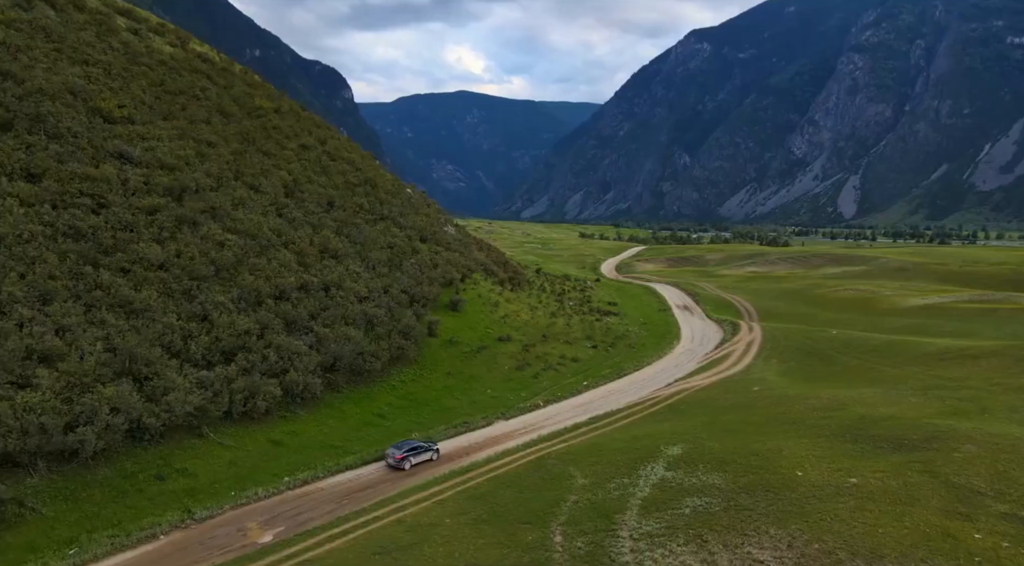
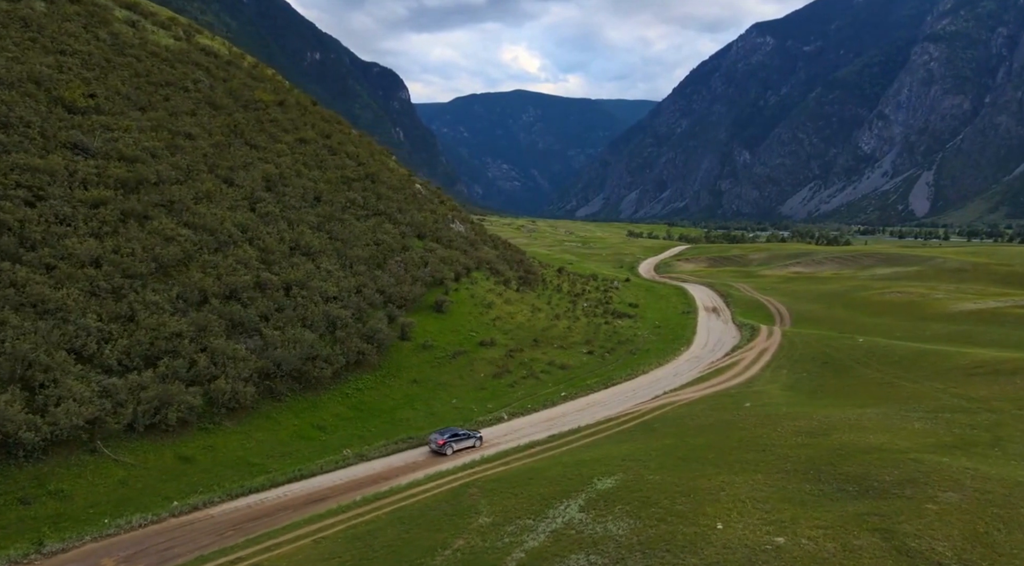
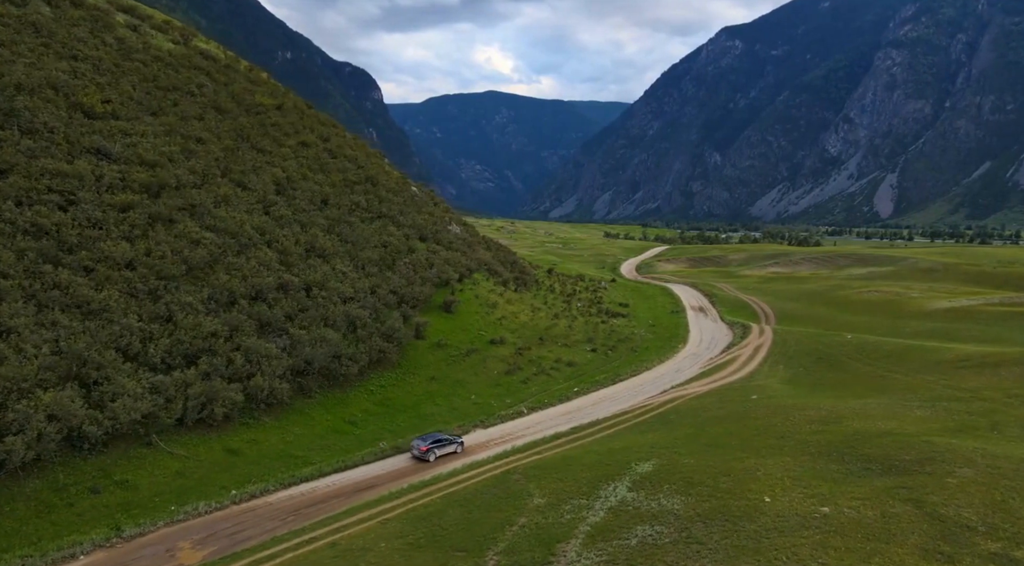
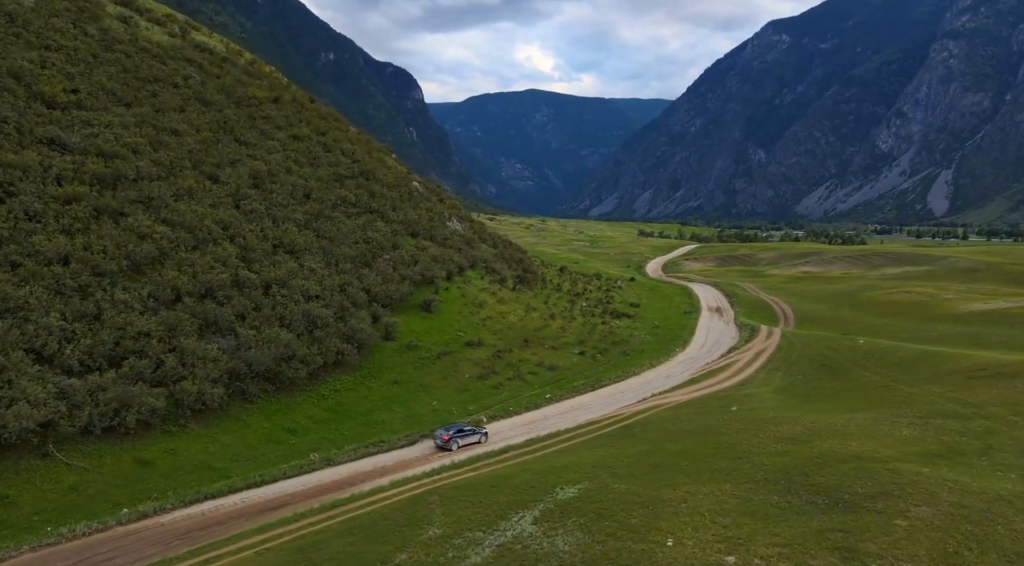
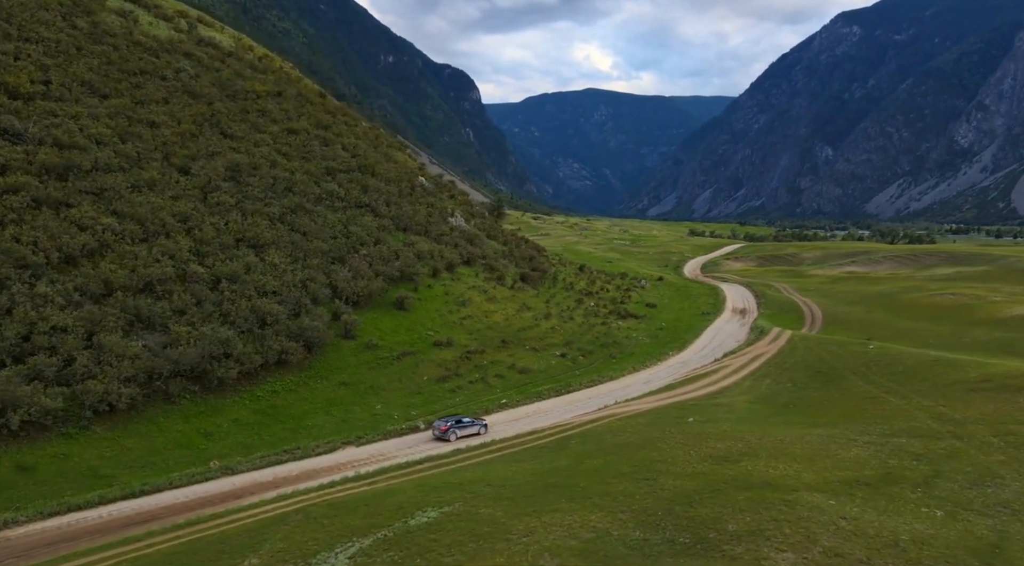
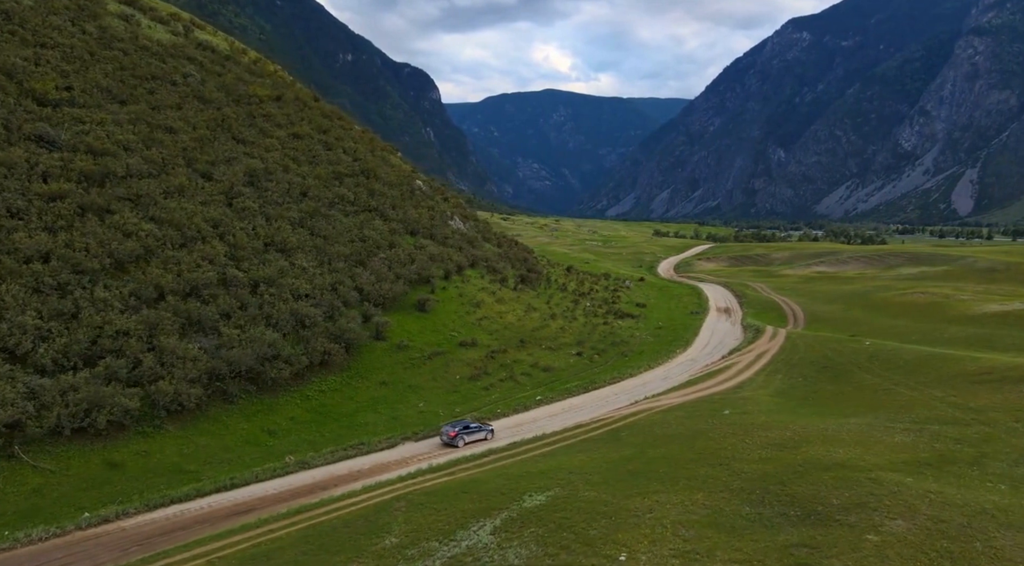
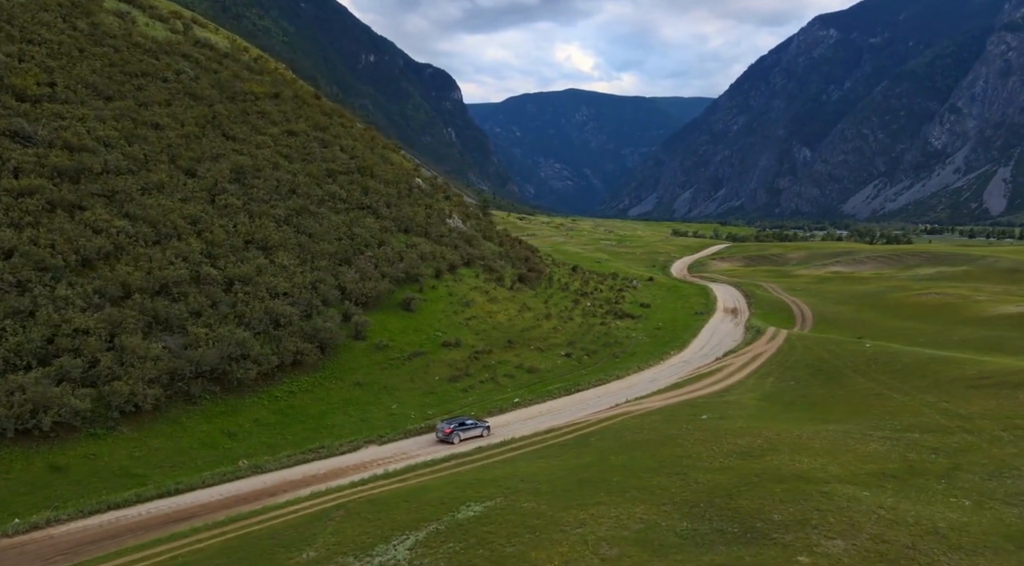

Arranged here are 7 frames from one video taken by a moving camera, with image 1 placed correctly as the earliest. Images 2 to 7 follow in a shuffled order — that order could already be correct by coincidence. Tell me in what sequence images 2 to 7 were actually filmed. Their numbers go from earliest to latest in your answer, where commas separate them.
3, 2, 4, 6, 7, 5
